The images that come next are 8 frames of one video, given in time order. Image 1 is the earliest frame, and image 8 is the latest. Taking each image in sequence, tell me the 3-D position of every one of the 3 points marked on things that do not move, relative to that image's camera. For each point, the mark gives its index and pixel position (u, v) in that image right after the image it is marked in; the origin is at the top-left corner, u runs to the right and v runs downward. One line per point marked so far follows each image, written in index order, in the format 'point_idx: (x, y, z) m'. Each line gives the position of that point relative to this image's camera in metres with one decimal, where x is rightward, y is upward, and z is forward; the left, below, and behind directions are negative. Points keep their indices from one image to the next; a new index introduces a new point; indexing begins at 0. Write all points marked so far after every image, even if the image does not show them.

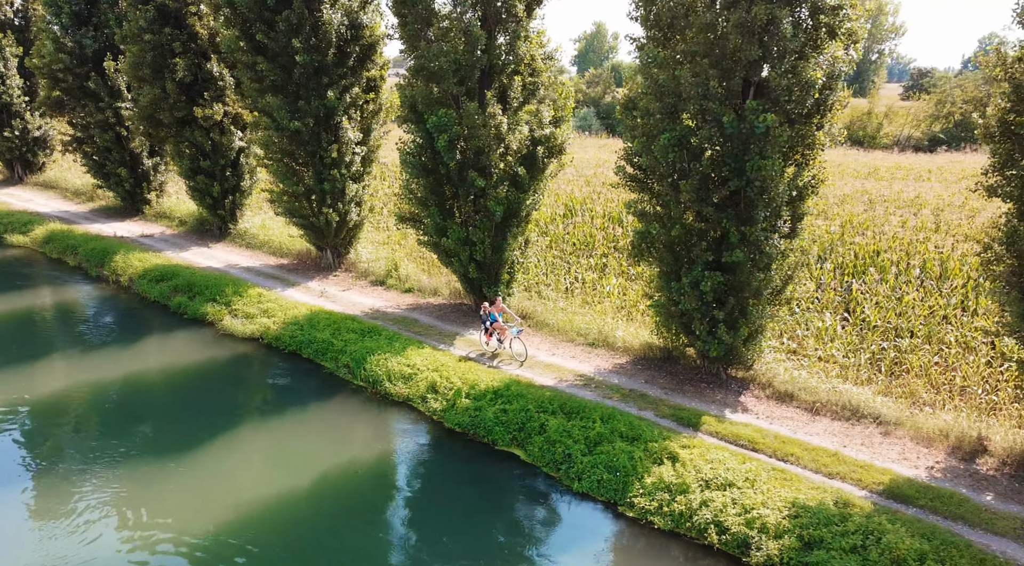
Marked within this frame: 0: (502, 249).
0: (-0.2, +0.9, +19.1) m
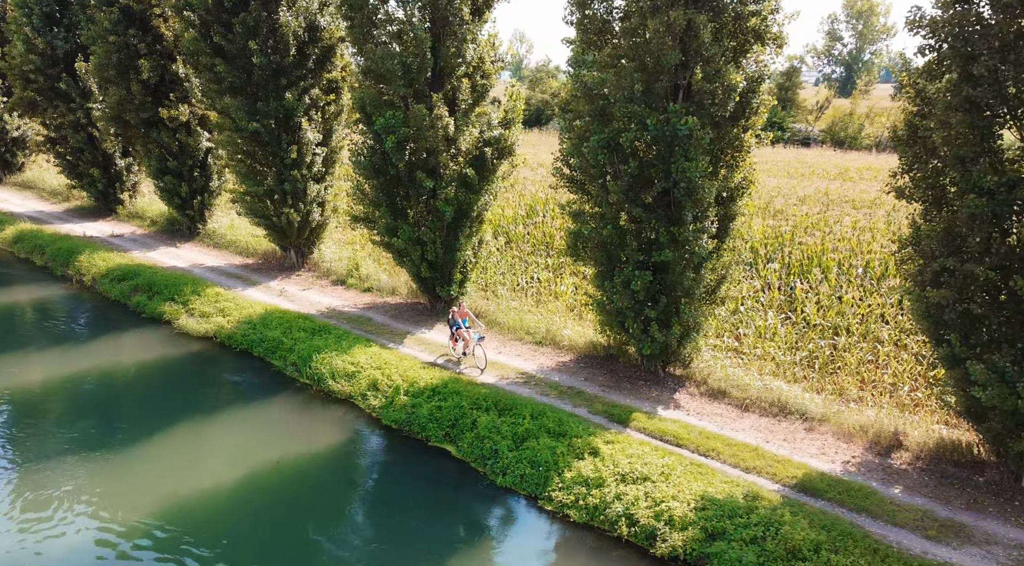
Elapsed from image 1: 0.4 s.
0: (-1.6, +0.9, +19.4) m
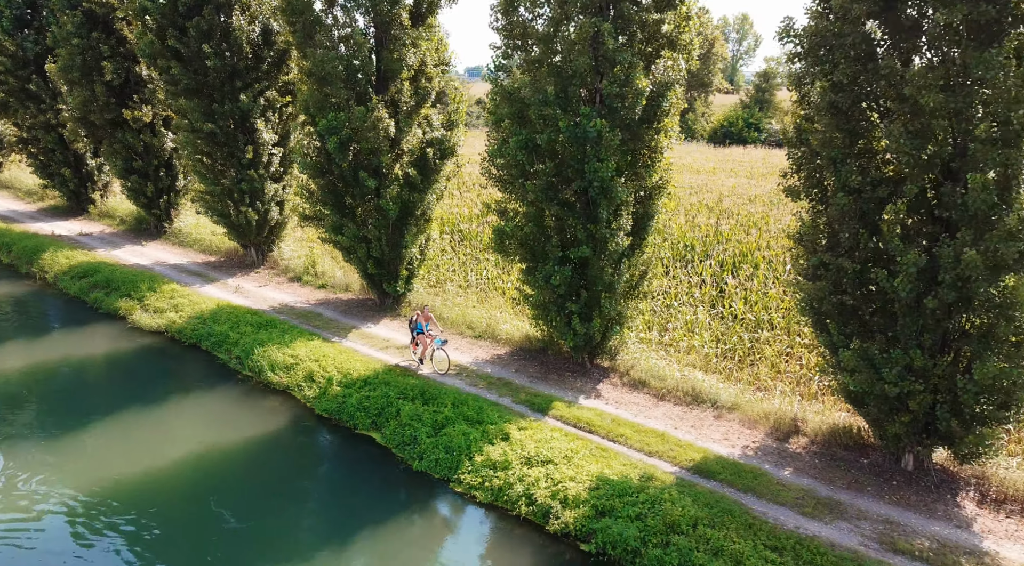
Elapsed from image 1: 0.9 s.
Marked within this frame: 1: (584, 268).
0: (-3.3, +1.1, +20.1) m
1: (+1.6, +0.3, +15.5) m
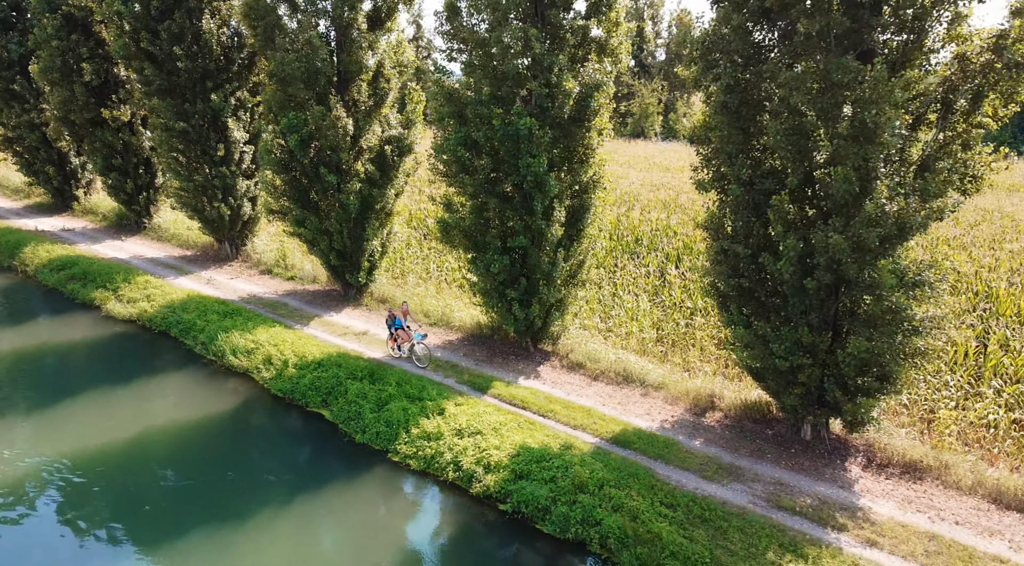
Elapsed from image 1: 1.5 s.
0: (-4.6, +1.3, +21.2) m
1: (+0.2, +0.6, +16.6) m
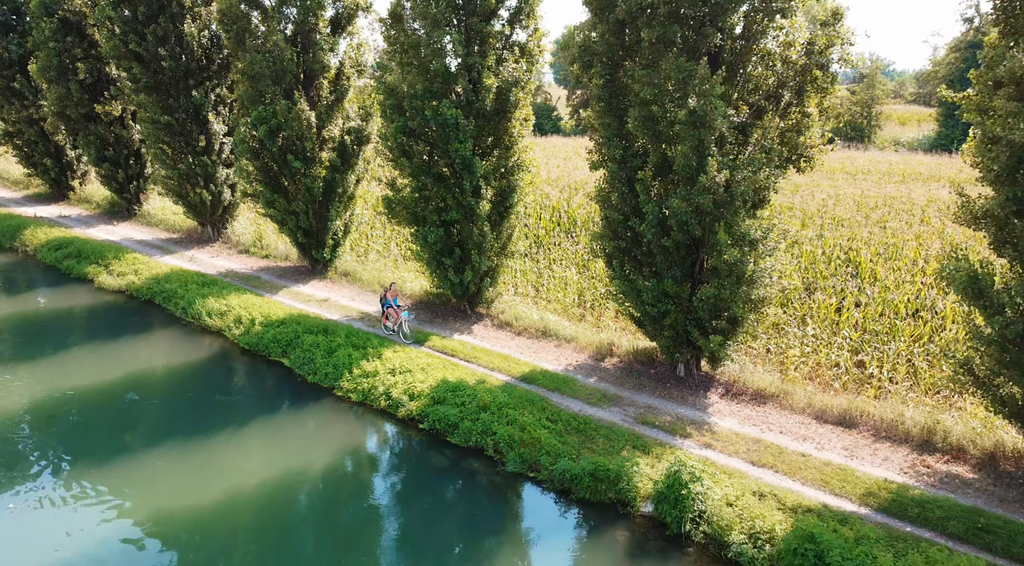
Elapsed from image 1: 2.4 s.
0: (-6.5, +2.2, +23.9) m
1: (-1.6, +1.5, +19.3) m
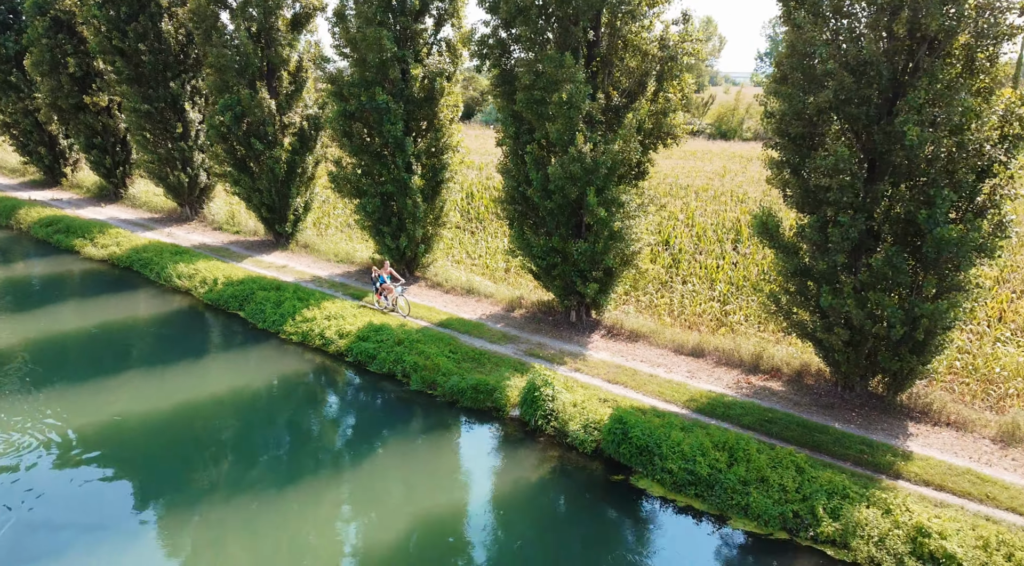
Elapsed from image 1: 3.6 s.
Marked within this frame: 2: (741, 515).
0: (-8.7, +3.3, +26.8) m
1: (-3.8, +2.6, +22.2) m
2: (+3.7, -3.9, +11.6) m
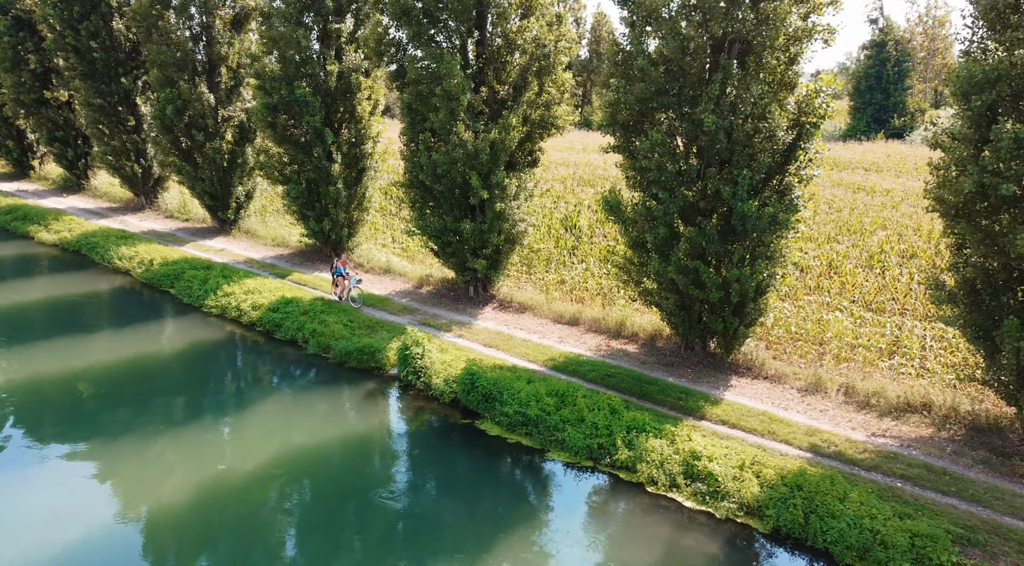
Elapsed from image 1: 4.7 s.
0: (-11.7, +4.0, +28.5) m
1: (-6.8, +3.3, +24.0) m
2: (+0.9, -3.2, +13.4) m
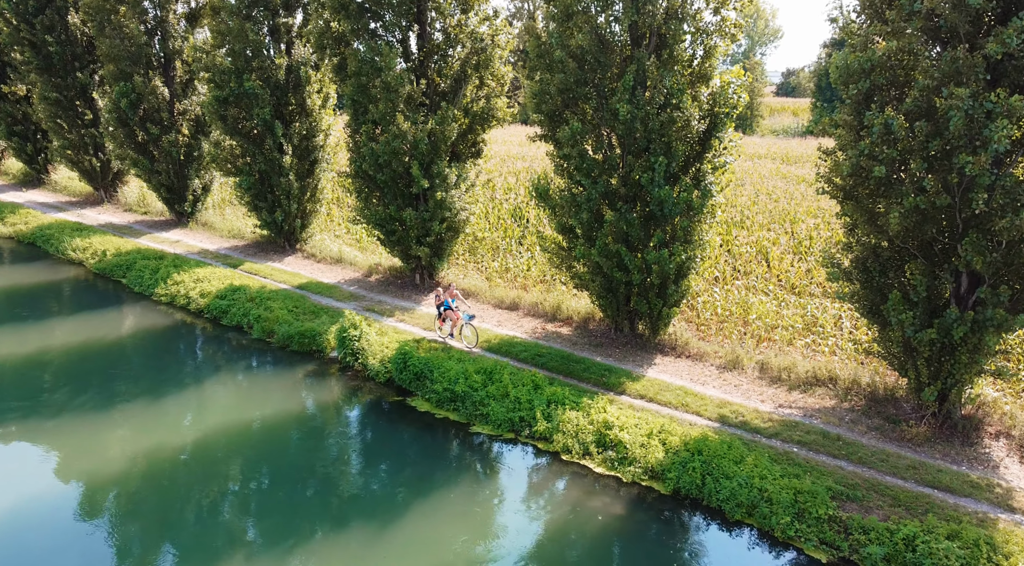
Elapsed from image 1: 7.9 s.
0: (-13.6, +4.4, +28.8) m
1: (-8.6, +3.6, +24.5) m
2: (-0.6, -2.8, +14.1) m
